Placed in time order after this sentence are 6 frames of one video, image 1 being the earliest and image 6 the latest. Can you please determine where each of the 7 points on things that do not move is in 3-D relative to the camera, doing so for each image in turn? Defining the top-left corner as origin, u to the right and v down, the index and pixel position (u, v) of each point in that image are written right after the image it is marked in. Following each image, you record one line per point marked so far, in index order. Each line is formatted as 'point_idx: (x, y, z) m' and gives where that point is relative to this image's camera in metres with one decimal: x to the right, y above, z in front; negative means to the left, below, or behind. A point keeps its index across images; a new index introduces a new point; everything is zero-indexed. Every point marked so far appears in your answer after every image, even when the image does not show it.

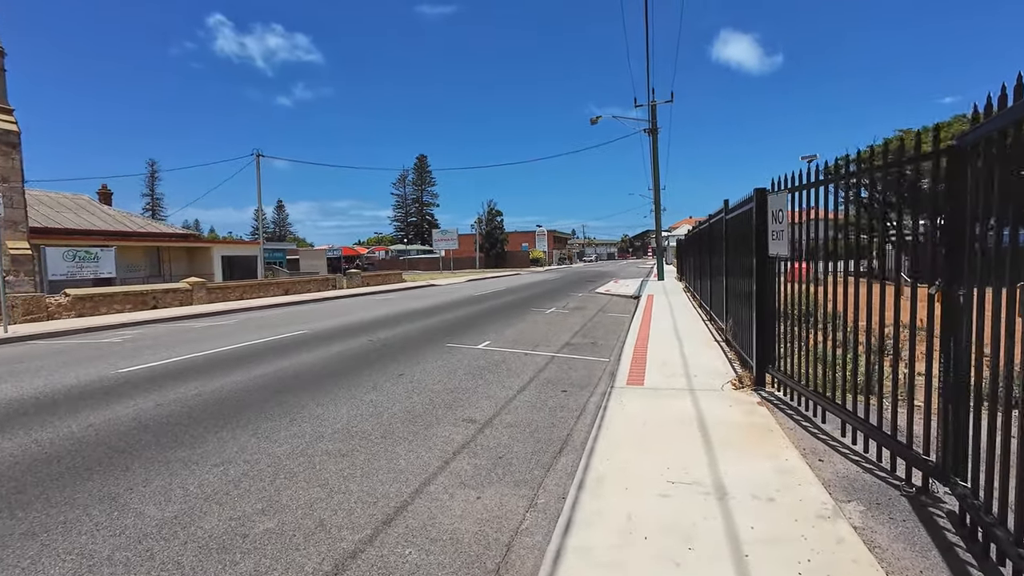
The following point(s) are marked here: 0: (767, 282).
0: (+3.6, +0.1, +6.7) m
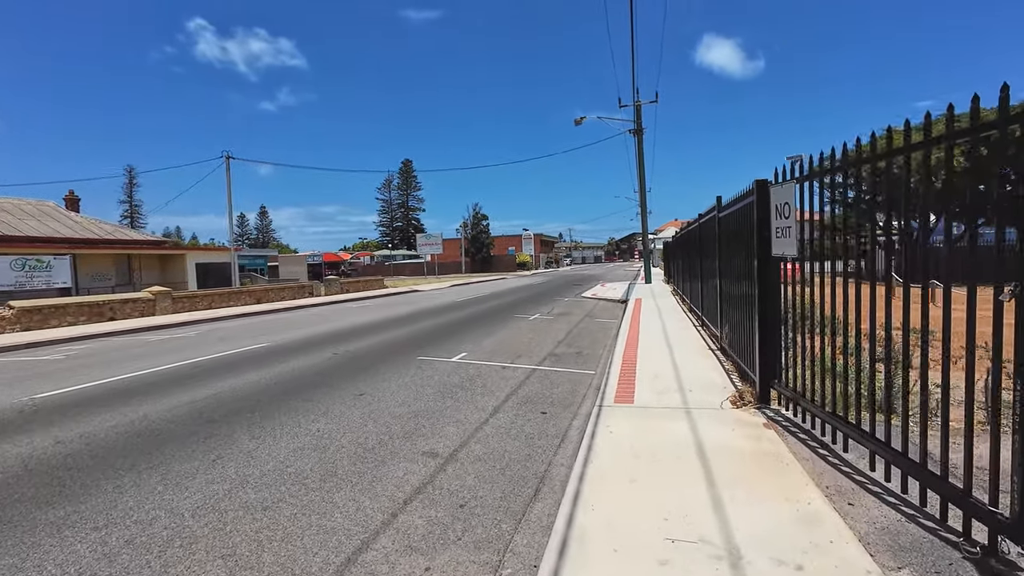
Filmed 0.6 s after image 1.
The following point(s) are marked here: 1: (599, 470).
0: (+3.2, 0.0, +5.9) m
1: (+0.8, -1.7, +4.5) m
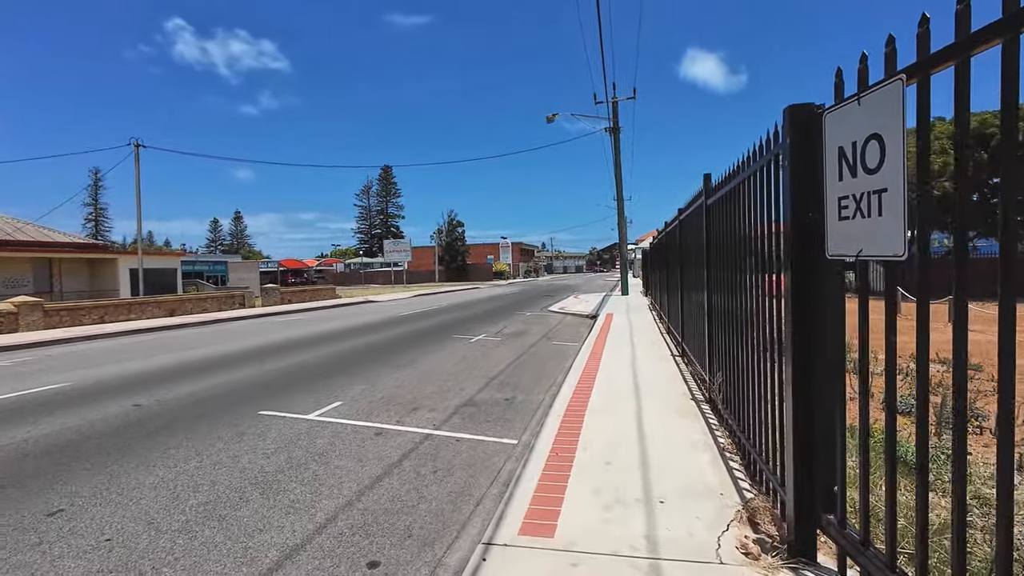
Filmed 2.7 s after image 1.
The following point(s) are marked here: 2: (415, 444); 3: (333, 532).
0: (+1.9, -0.2, +2.9) m
1: (-0.5, -1.9, +1.4) m
2: (-1.1, -1.7, +5.4) m
3: (-1.3, -1.8, +3.6) m
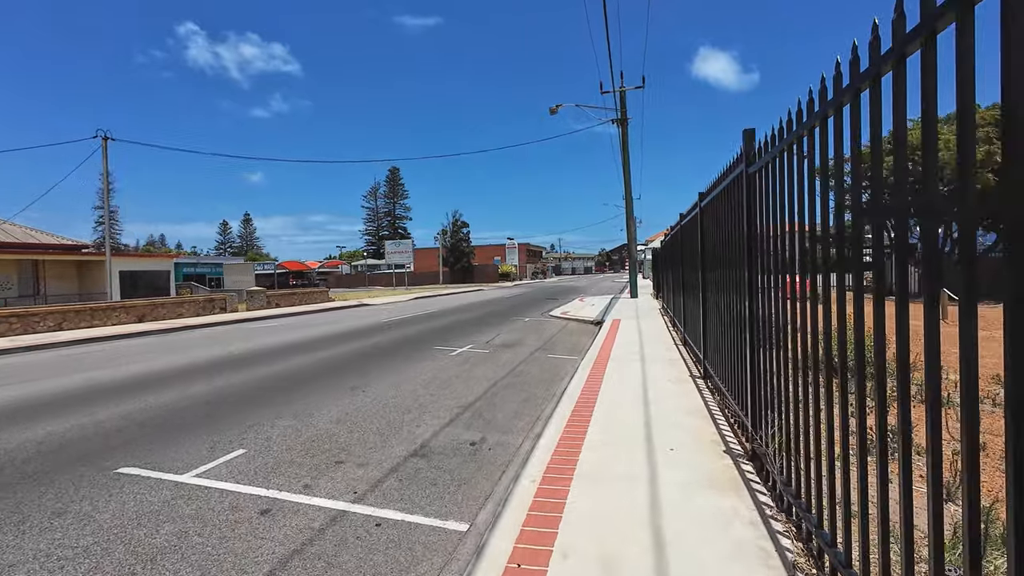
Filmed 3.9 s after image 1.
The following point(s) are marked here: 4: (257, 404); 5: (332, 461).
0: (+1.4, -0.2, +1.1) m
1: (-0.9, -1.9, -0.4) m
2: (-1.5, -1.8, +3.5) m
3: (-1.8, -1.9, +1.8) m
4: (-3.8, -1.7, +7.2) m
5: (-1.8, -1.7, +4.9) m
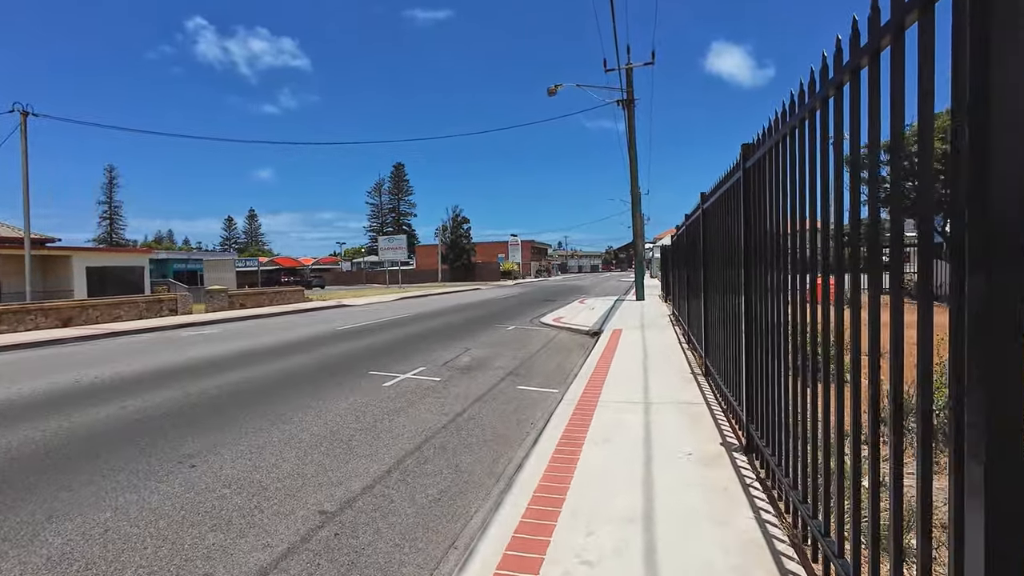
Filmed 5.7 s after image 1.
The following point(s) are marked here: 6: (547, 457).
0: (+0.6, -0.4, -1.8) m
1: (-1.8, -2.1, -3.3) m
2: (-2.3, -1.9, +0.7) m
3: (-2.6, -2.0, -1.1) m
4: (-4.6, -1.8, +4.4) m
5: (-2.6, -1.9, +2.0) m
6: (+0.2, -1.8, +4.3) m
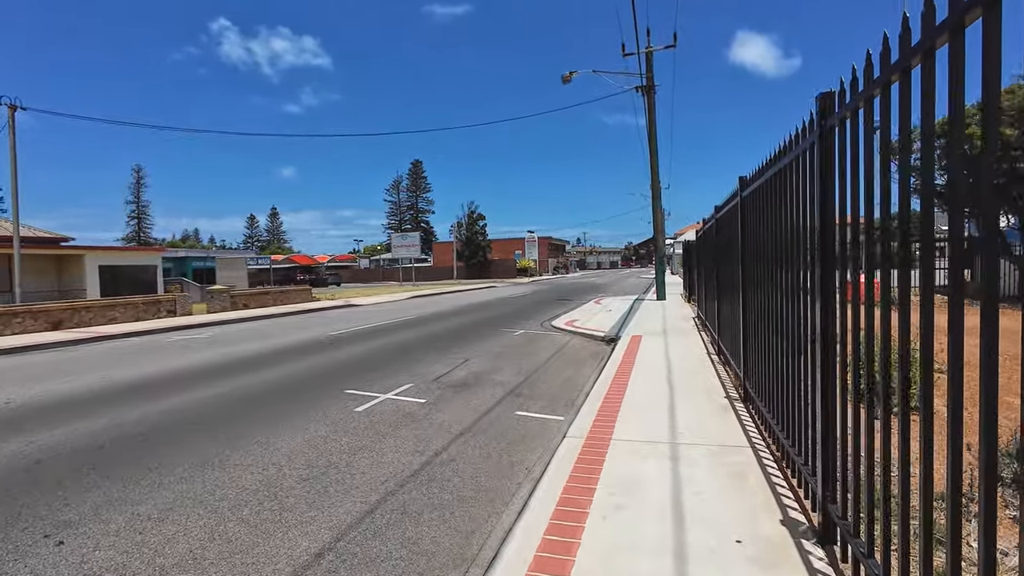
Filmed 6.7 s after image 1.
0: (+0.1, -0.6, -3.2) m
1: (-2.3, -2.3, -4.5) m
2: (-2.6, -2.1, -0.5) m
3: (-3.0, -2.2, -2.3) m
4: (-4.8, -1.9, +3.3) m
5: (-2.9, -2.0, +0.9) m
6: (0.0, -1.9, +3.0) m
